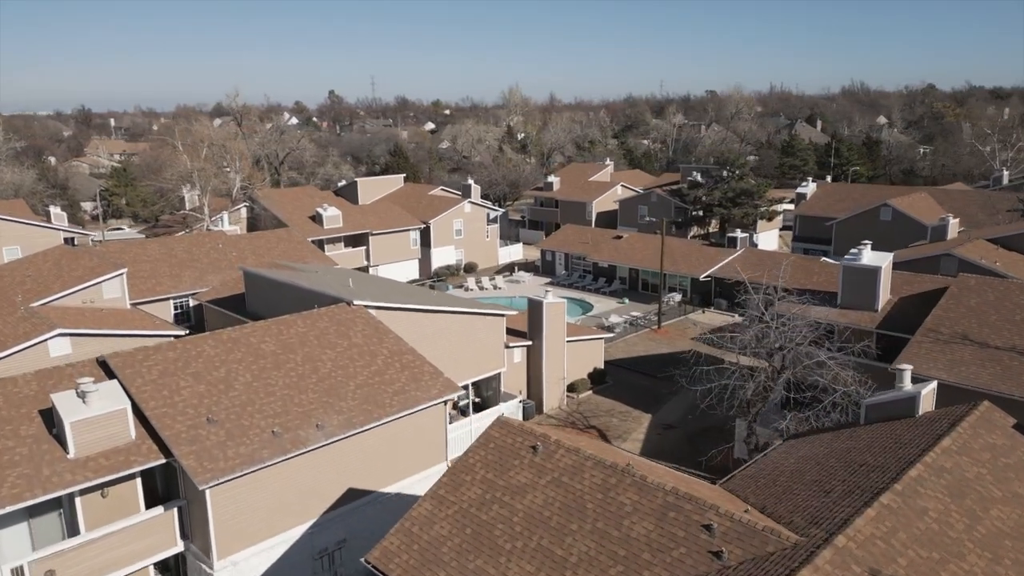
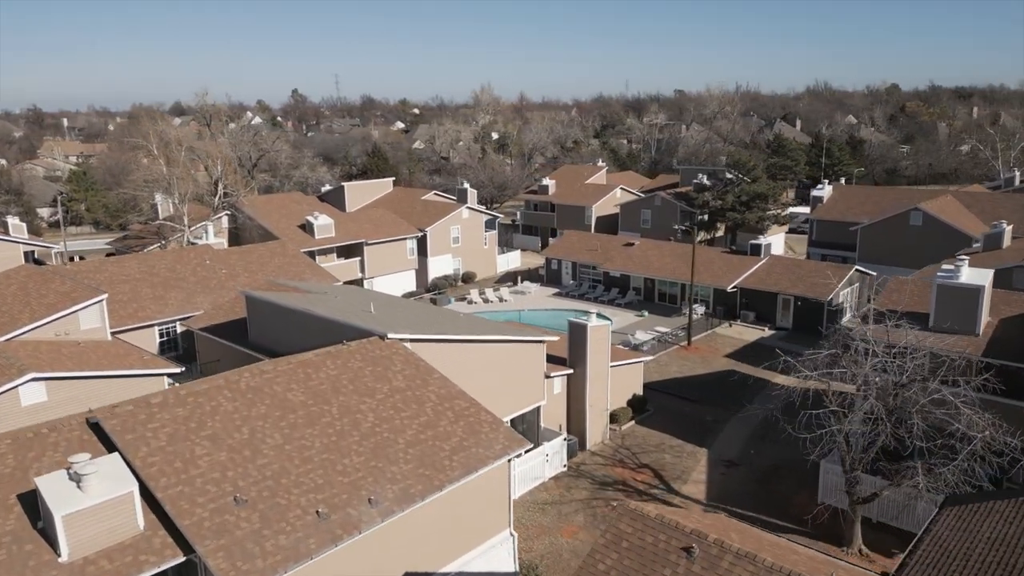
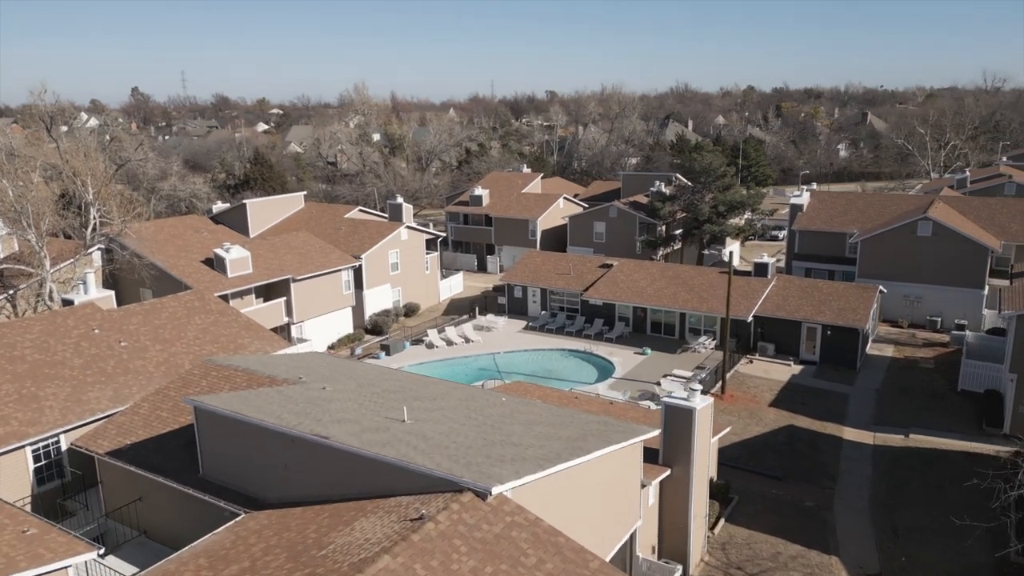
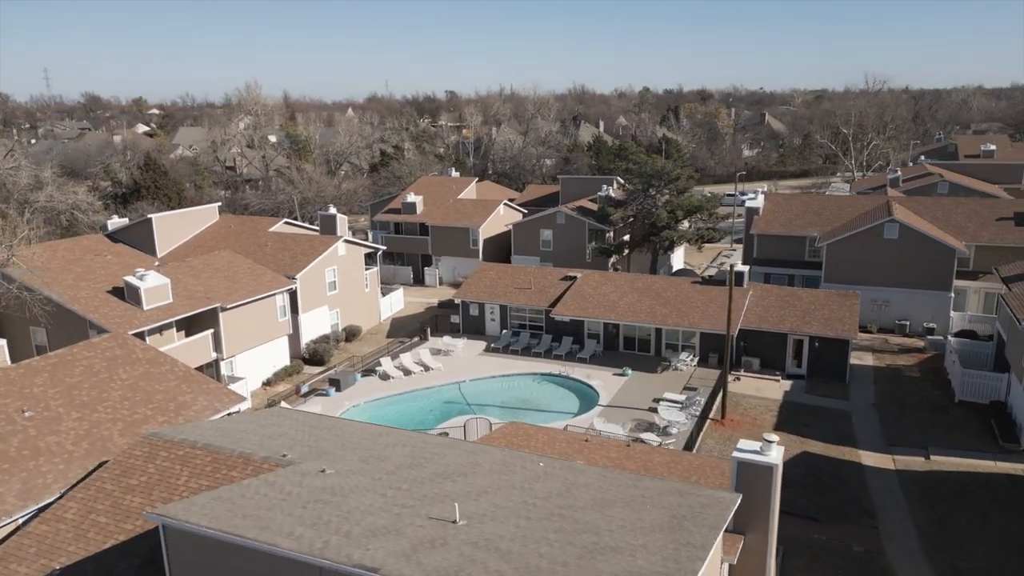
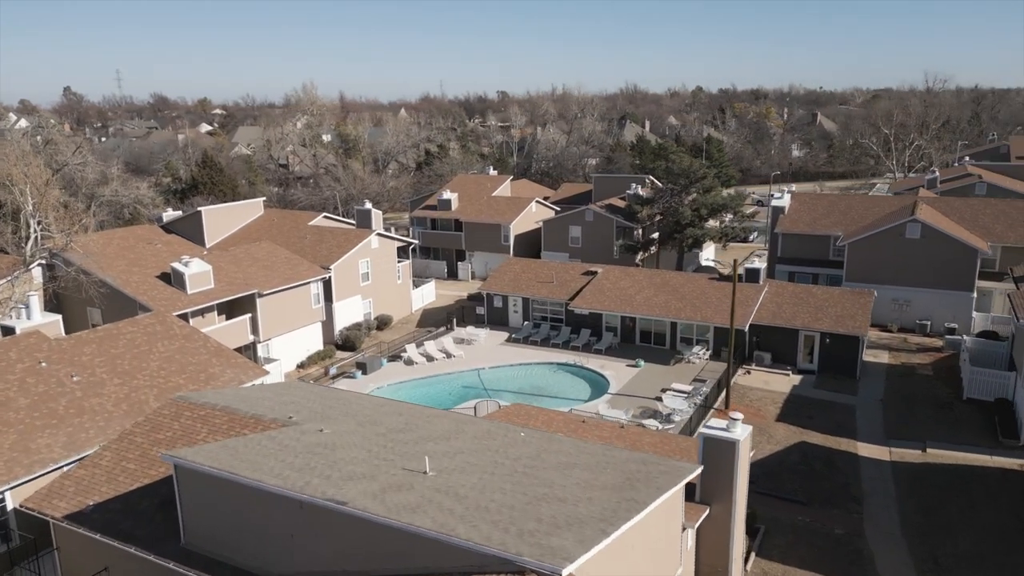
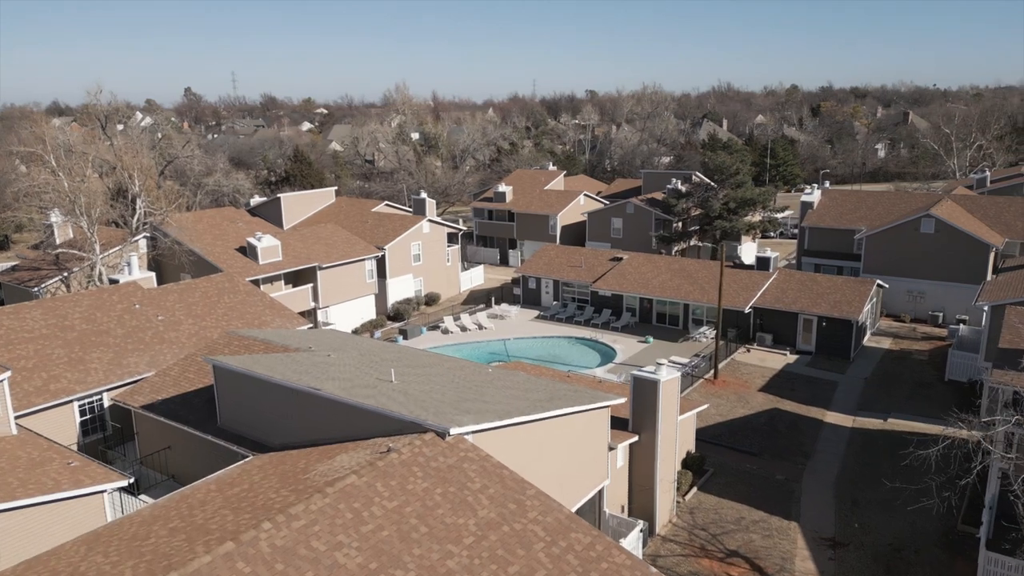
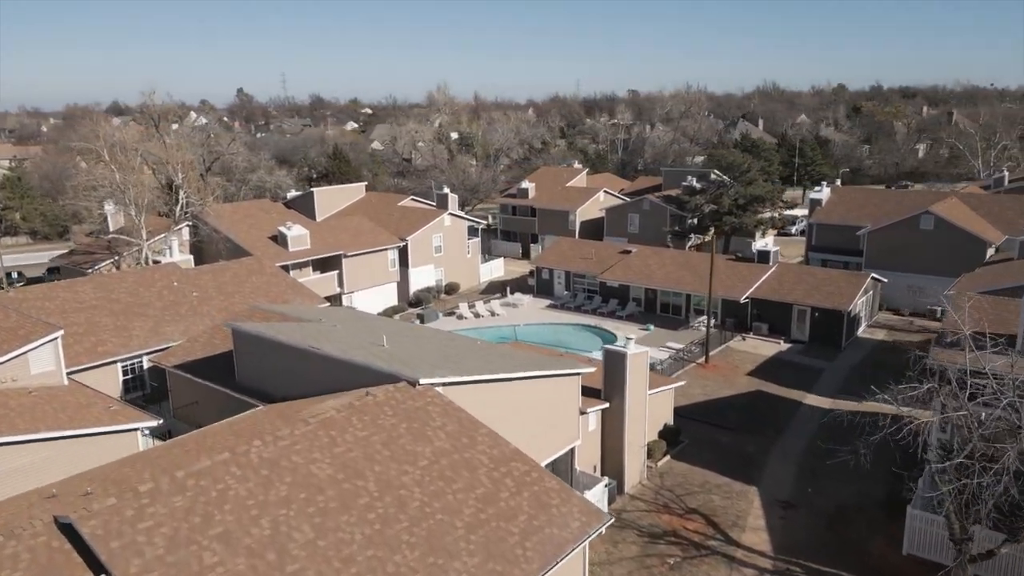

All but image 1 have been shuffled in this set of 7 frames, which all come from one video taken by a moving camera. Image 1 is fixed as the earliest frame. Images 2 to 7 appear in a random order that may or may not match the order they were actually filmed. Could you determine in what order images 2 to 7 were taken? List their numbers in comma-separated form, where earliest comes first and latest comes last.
2, 7, 6, 3, 5, 4
